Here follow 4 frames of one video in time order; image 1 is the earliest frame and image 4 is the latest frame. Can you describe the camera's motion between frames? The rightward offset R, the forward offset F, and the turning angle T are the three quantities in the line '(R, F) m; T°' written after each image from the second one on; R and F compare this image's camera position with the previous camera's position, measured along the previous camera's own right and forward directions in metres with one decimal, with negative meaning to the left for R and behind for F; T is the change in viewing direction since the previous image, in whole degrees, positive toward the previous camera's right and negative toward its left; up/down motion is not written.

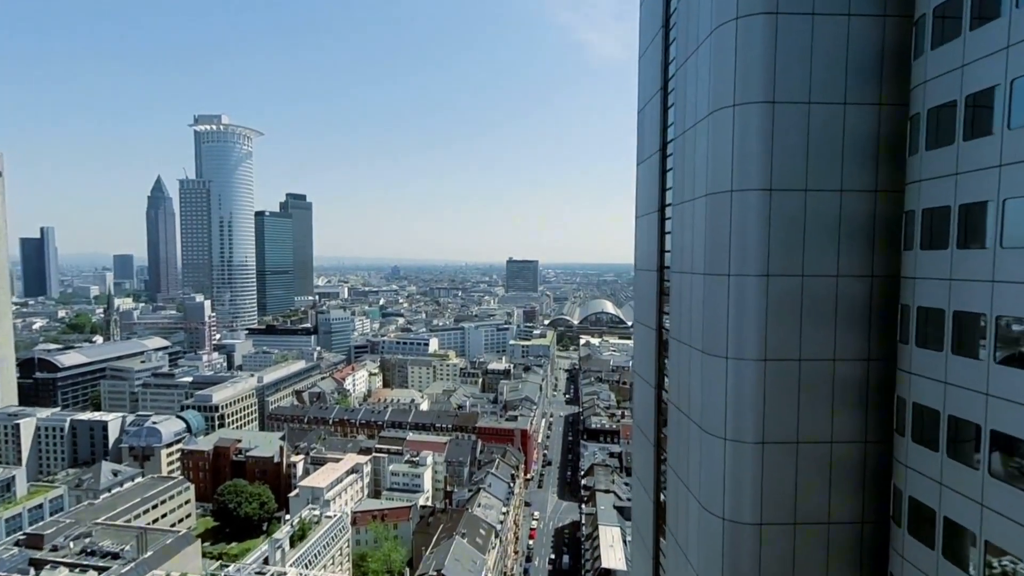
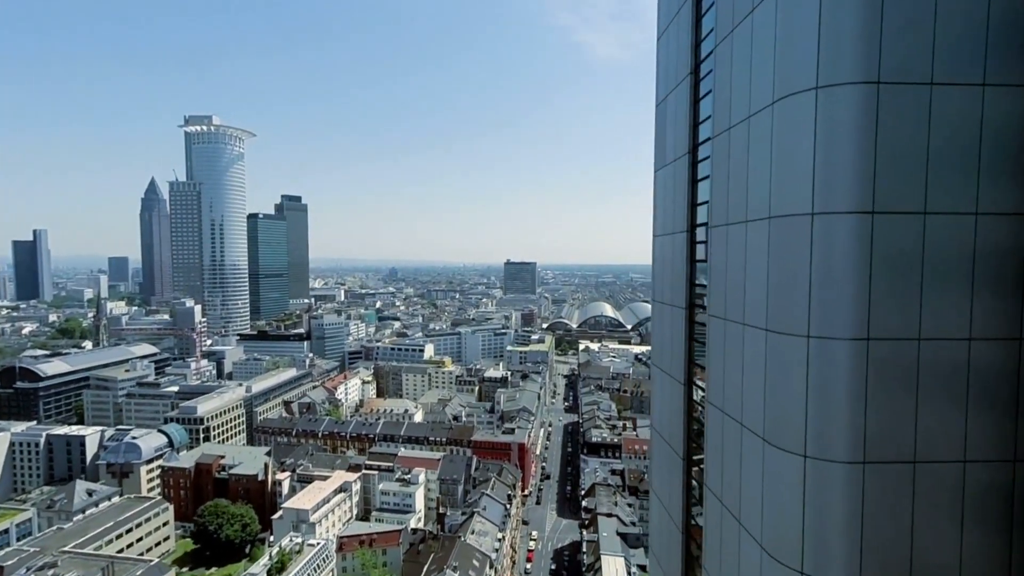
(+0.1, +1.2) m; 0°
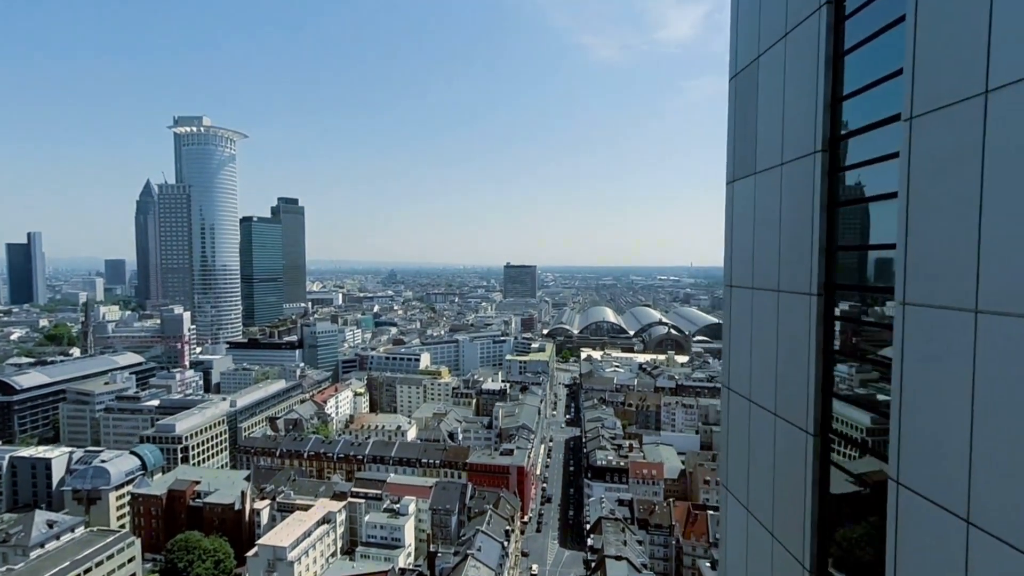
(+0.1, +1.8) m; 0°
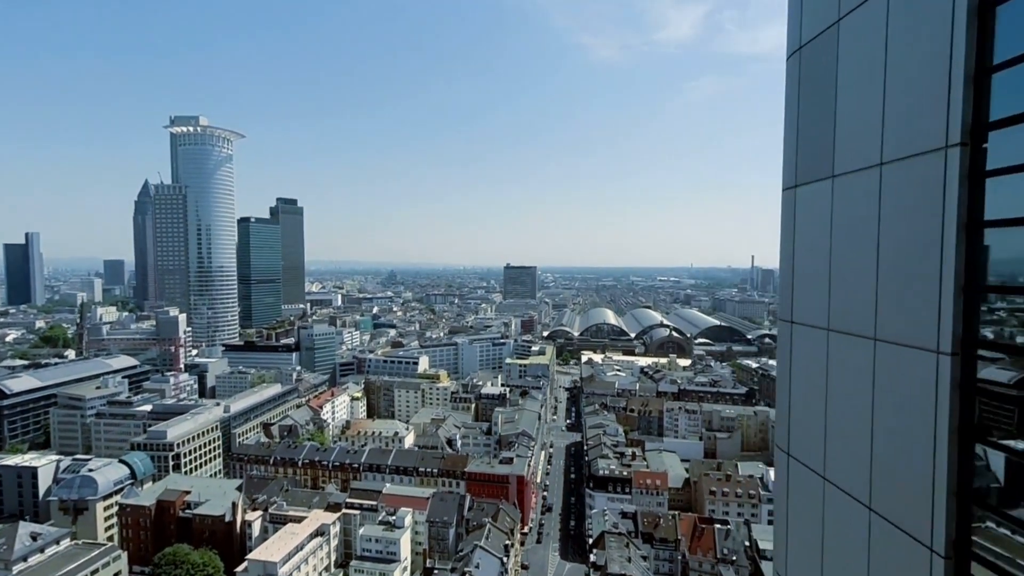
(0.0, +0.7) m; 0°
